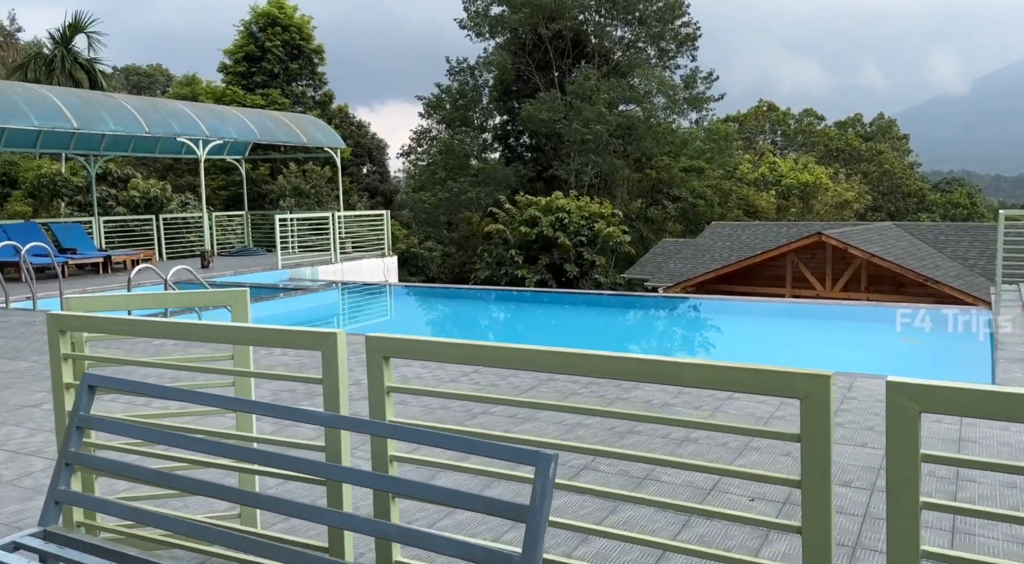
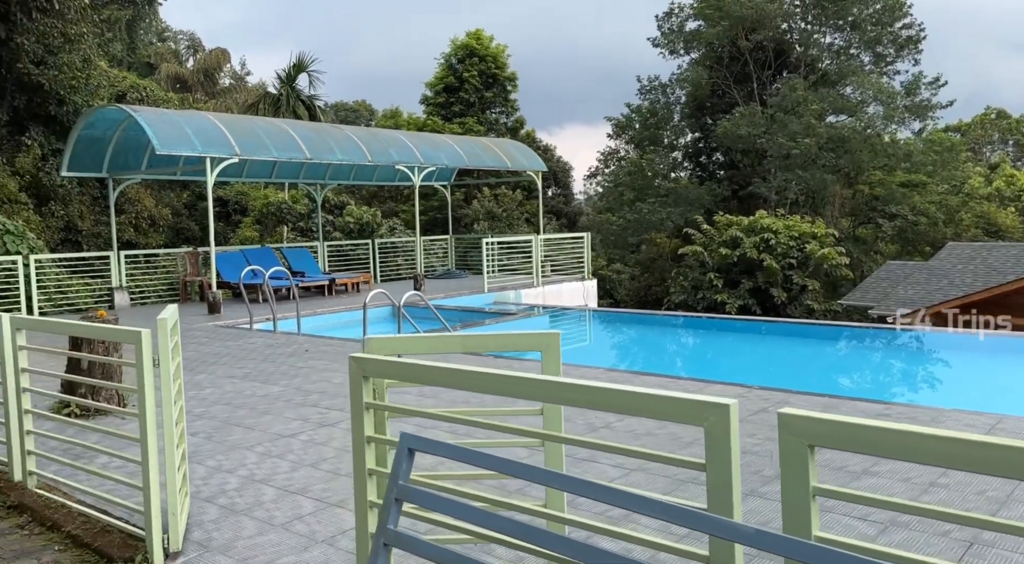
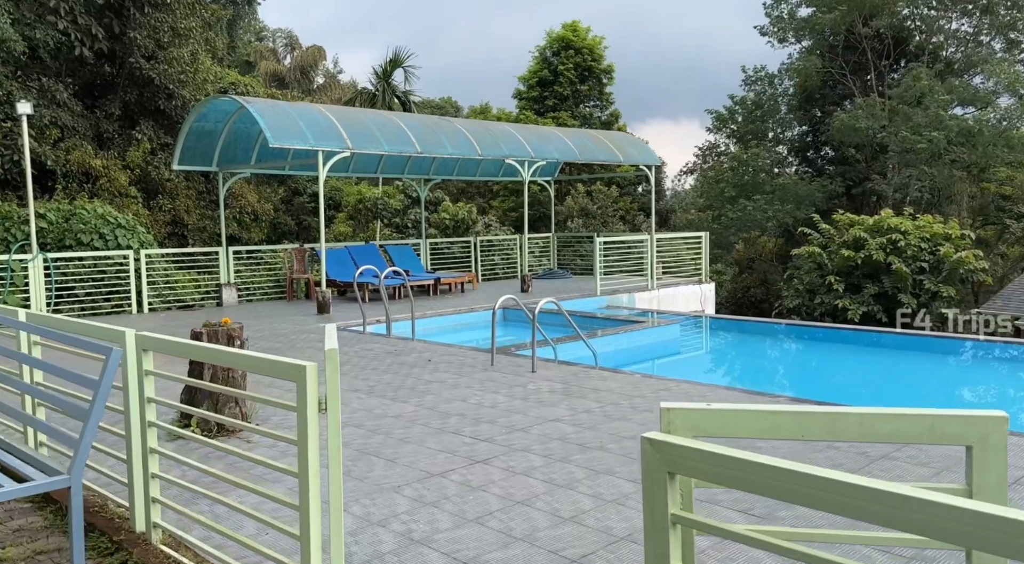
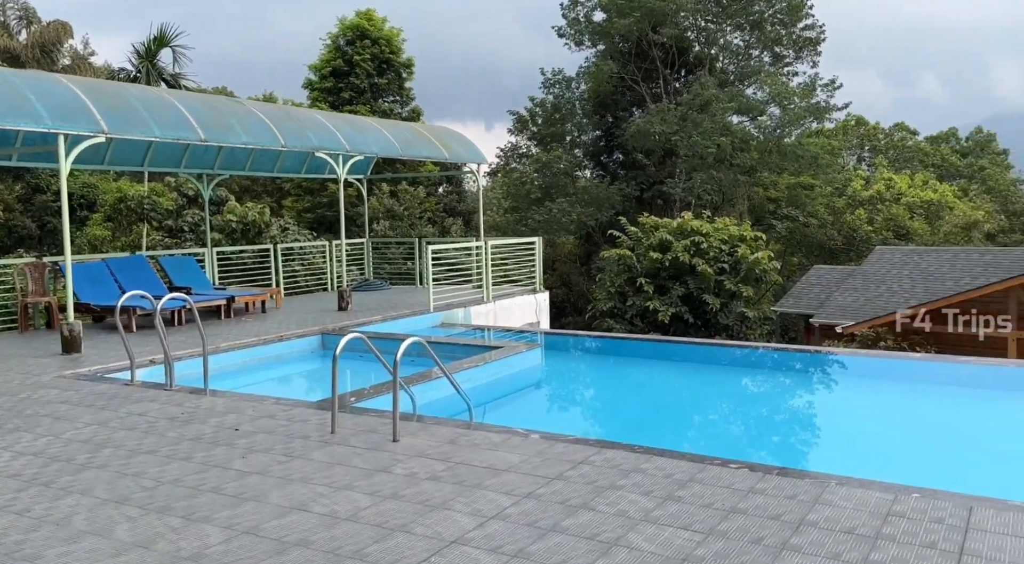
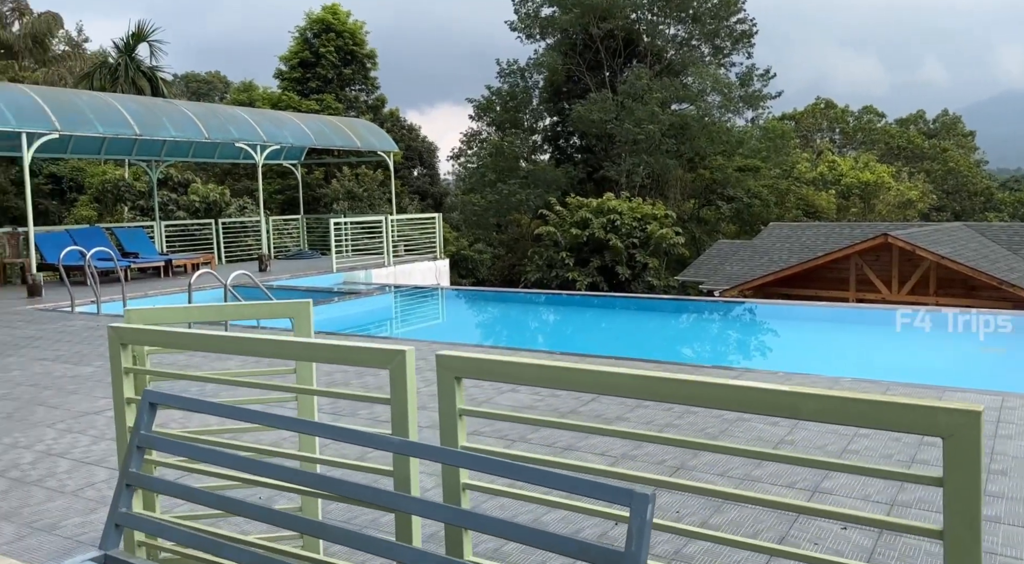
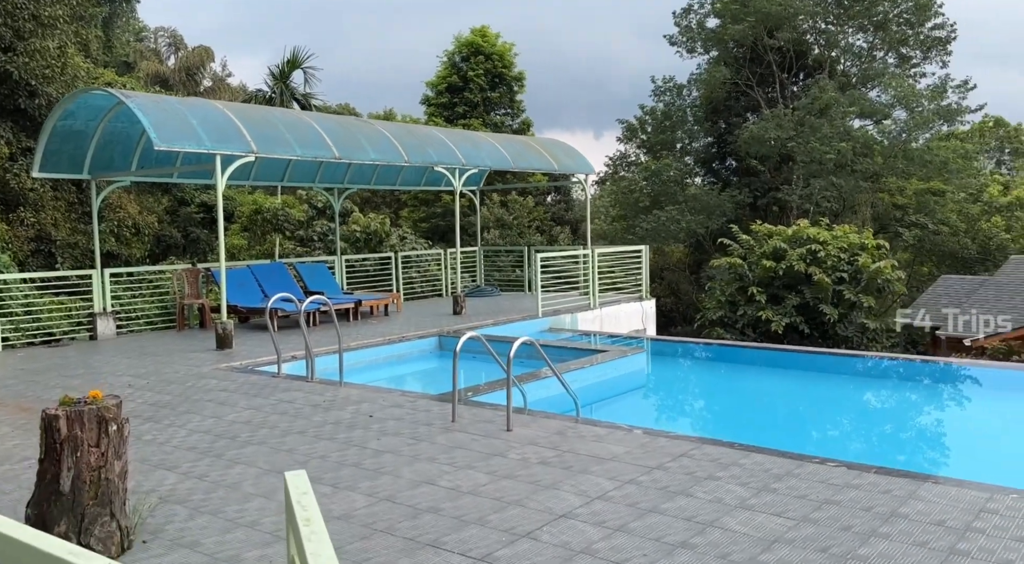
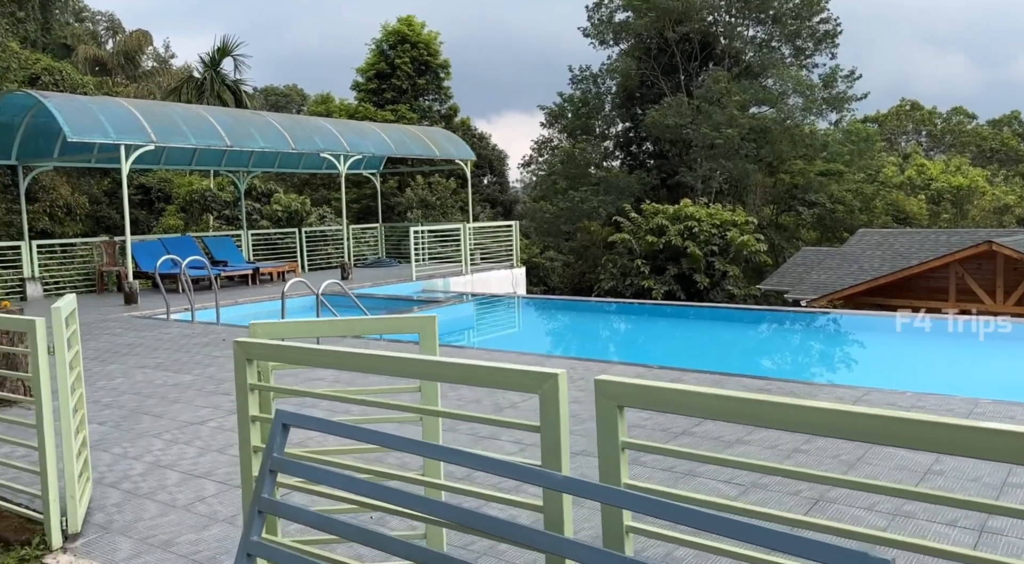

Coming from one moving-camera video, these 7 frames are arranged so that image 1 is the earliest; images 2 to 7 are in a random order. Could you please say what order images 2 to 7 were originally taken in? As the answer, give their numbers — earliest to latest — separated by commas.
5, 7, 2, 3, 6, 4
